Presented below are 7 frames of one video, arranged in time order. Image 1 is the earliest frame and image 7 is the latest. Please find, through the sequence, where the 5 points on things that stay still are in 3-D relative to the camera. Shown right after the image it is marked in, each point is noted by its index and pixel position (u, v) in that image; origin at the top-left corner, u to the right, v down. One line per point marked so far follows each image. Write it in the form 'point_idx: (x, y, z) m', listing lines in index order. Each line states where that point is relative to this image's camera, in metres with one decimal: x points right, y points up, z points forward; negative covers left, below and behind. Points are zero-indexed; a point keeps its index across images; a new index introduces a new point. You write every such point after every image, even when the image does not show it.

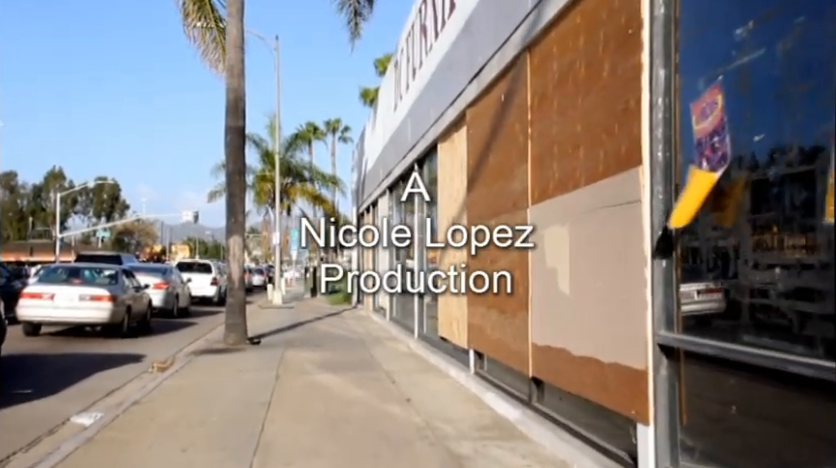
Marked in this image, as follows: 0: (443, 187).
0: (+0.4, +0.8, +10.3) m
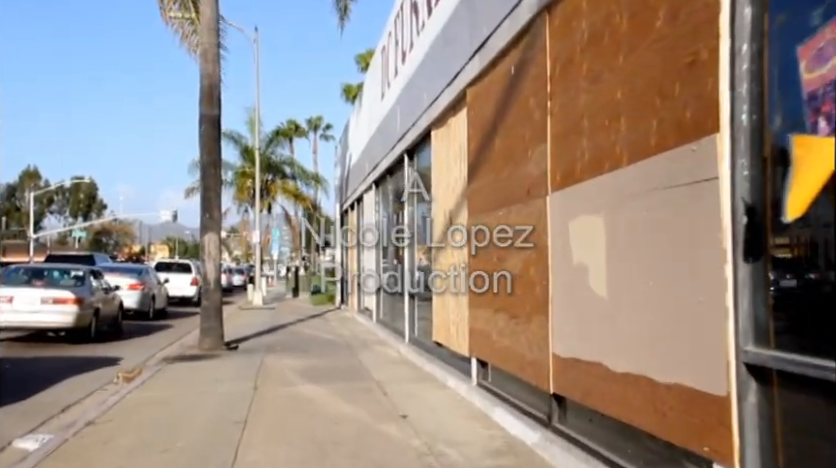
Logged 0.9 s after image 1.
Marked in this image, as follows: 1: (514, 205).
0: (+0.3, +0.9, +9.4) m
1: (+1.0, +0.3, +6.0) m
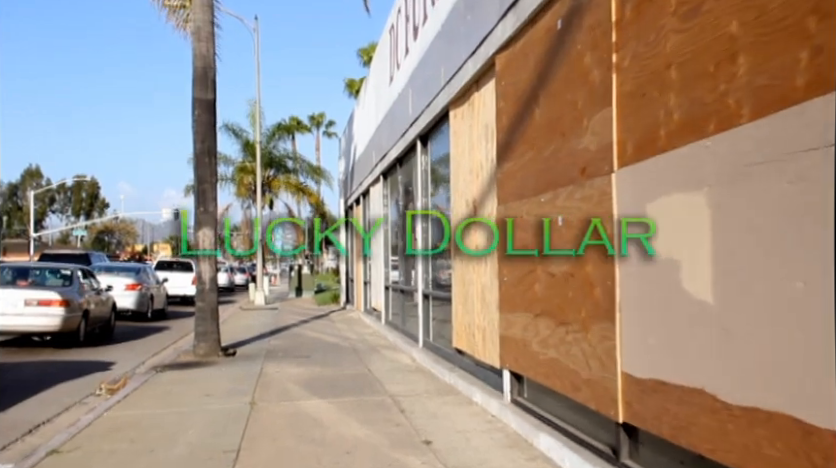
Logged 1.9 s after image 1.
0: (+0.5, +1.0, +8.3) m
1: (+1.2, +0.4, +5.0) m
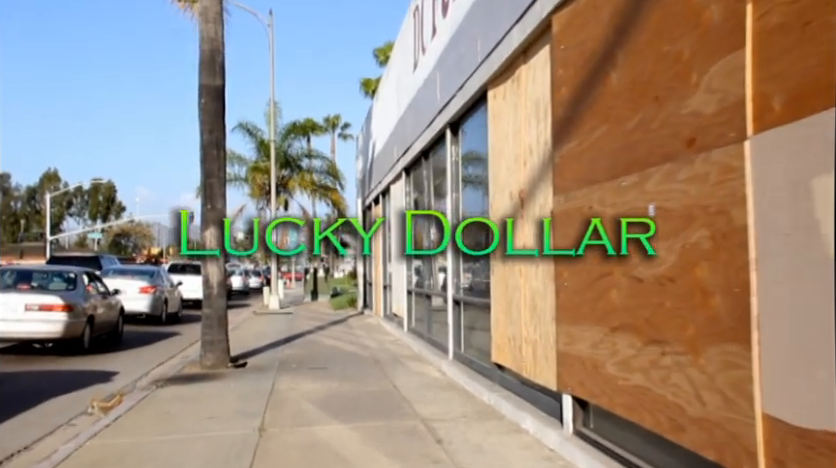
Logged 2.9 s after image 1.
0: (+1.0, +1.0, +7.2) m
1: (+1.5, +0.4, +3.8) m
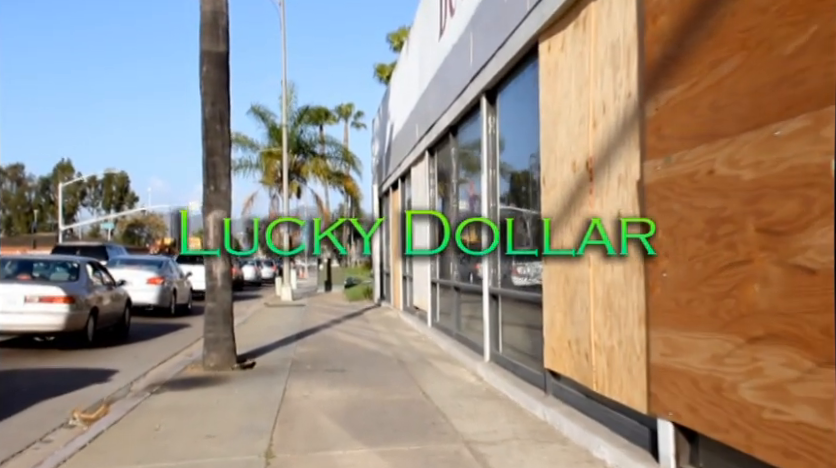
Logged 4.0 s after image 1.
0: (+1.3, +1.2, +6.0) m
1: (+1.8, +0.6, +2.6) m
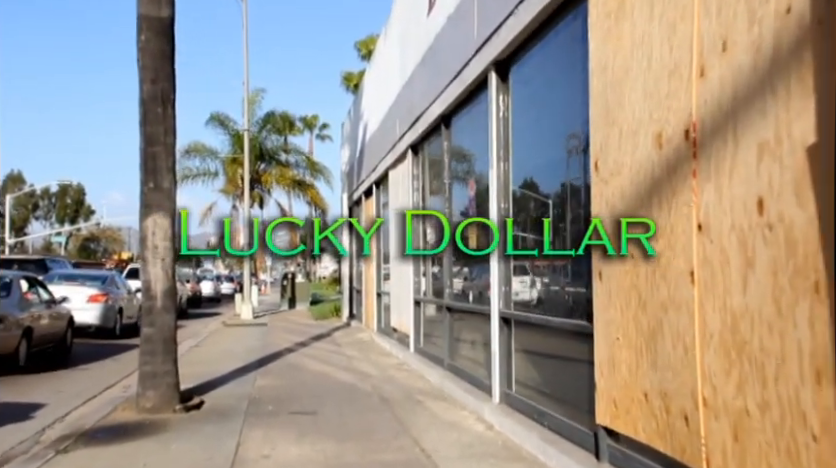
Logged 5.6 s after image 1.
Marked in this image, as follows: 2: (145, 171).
0: (+1.4, +1.1, +4.3) m
1: (+2.1, +0.6, +0.9) m
2: (-3.6, +0.8, +8.0) m
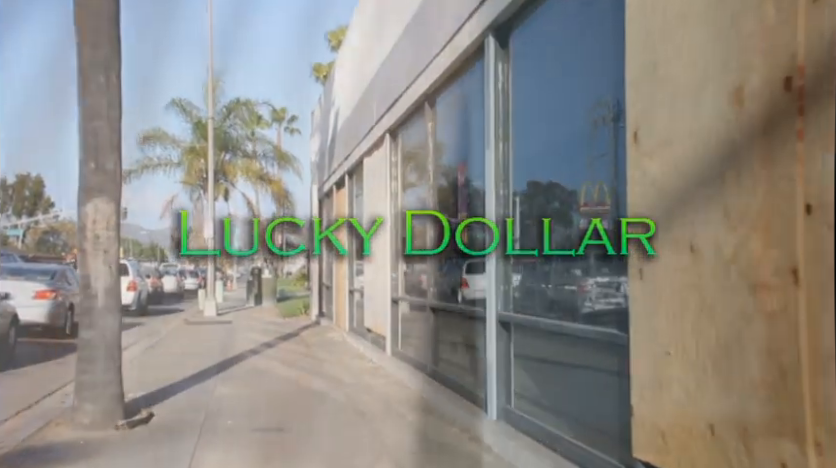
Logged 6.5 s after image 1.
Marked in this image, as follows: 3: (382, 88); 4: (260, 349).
0: (+1.4, +1.2, +3.3) m
1: (+2.3, +0.7, 0.0) m
2: (-3.8, +1.0, +6.8) m
3: (-0.7, +2.6, +10.9) m
4: (-3.6, -2.6, +13.5) m
